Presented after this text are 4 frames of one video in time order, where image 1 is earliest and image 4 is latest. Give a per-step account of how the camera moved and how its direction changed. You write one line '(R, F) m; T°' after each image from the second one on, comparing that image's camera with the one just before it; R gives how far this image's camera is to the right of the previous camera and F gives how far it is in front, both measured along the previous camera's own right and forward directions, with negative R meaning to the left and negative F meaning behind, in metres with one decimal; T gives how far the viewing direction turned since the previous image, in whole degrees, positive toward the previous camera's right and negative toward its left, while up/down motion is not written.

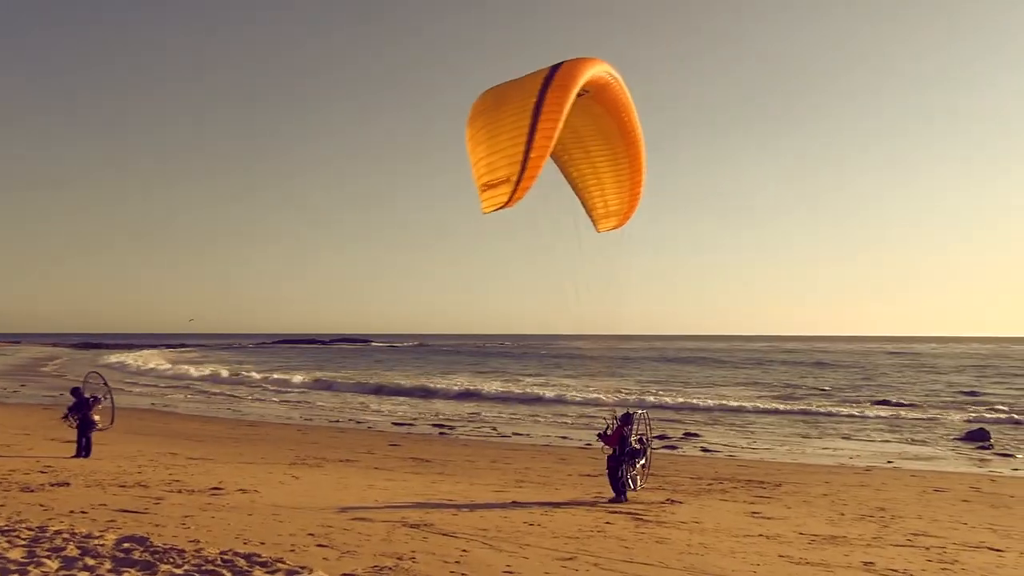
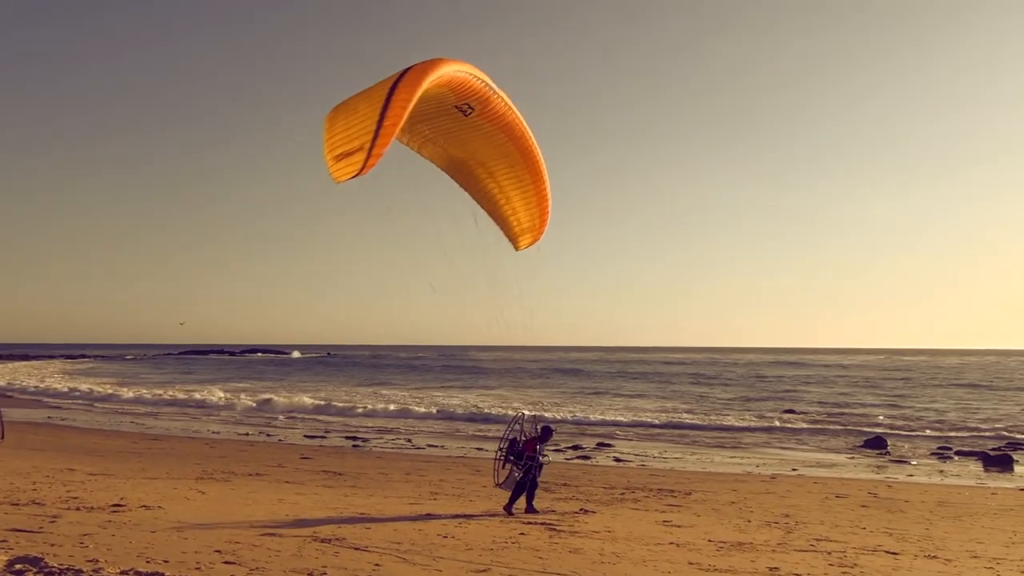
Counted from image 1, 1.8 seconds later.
(+0.4, 0.0) m; +4°
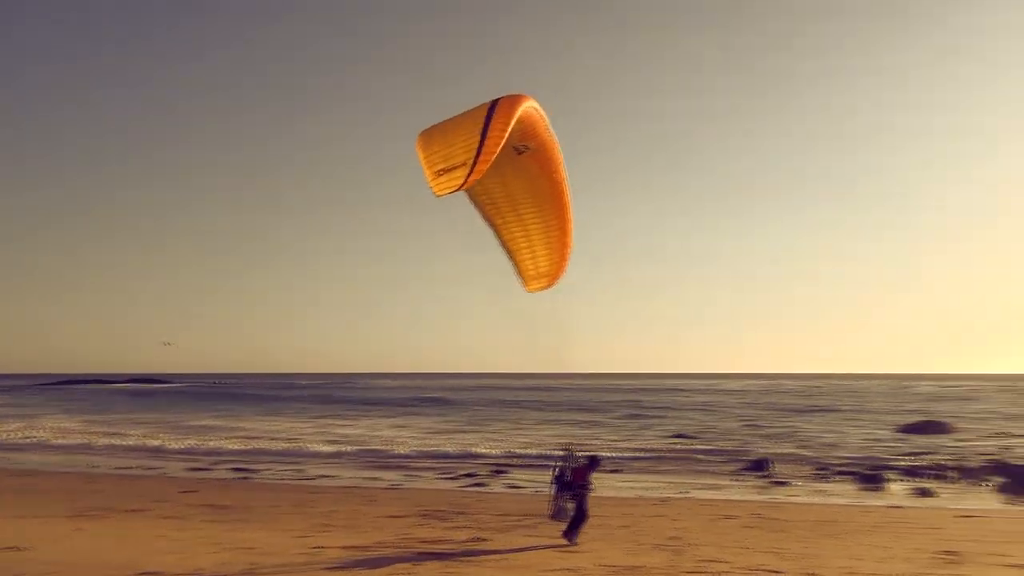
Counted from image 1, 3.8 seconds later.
(+0.6, -0.1) m; +5°
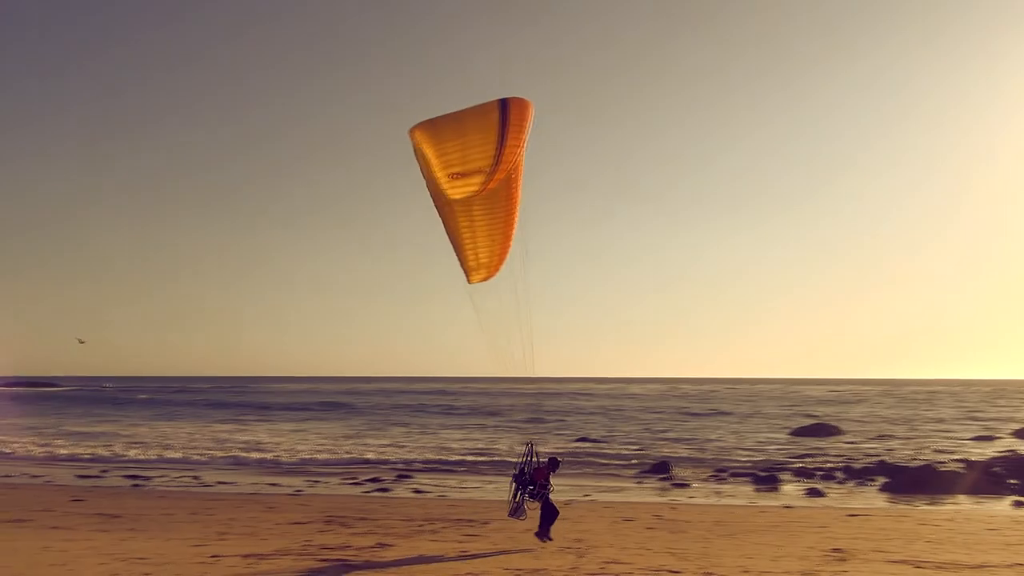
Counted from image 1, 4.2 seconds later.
(+0.4, -0.1) m; +5°
